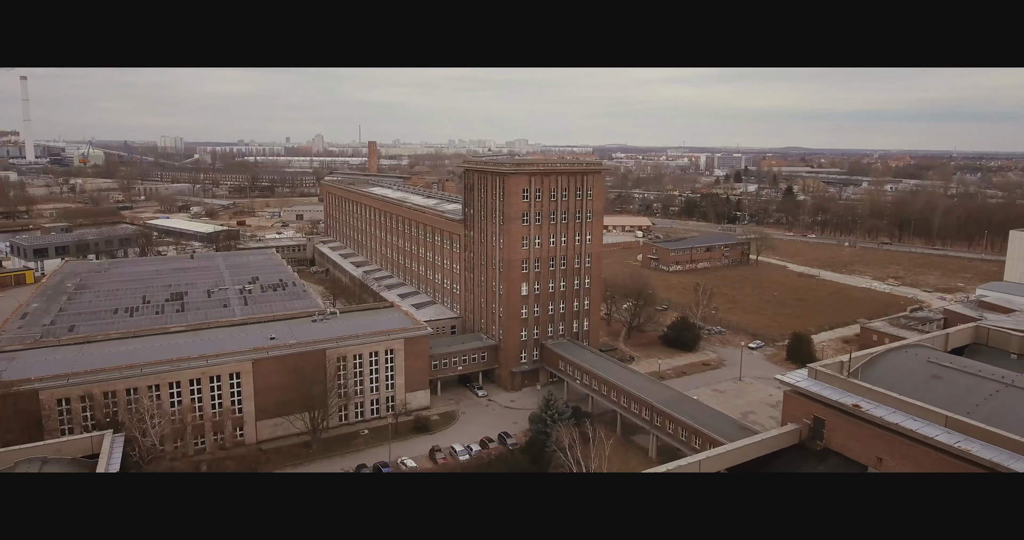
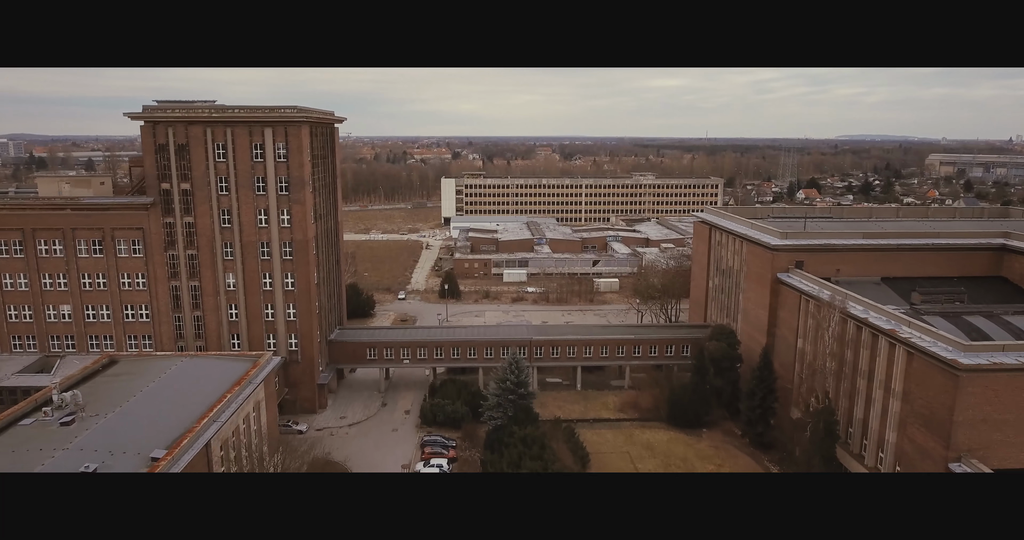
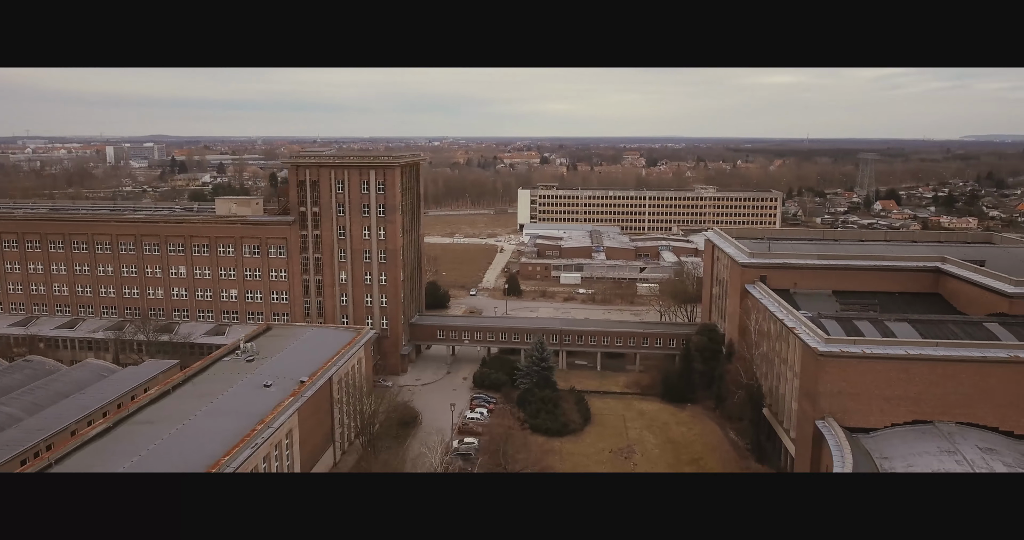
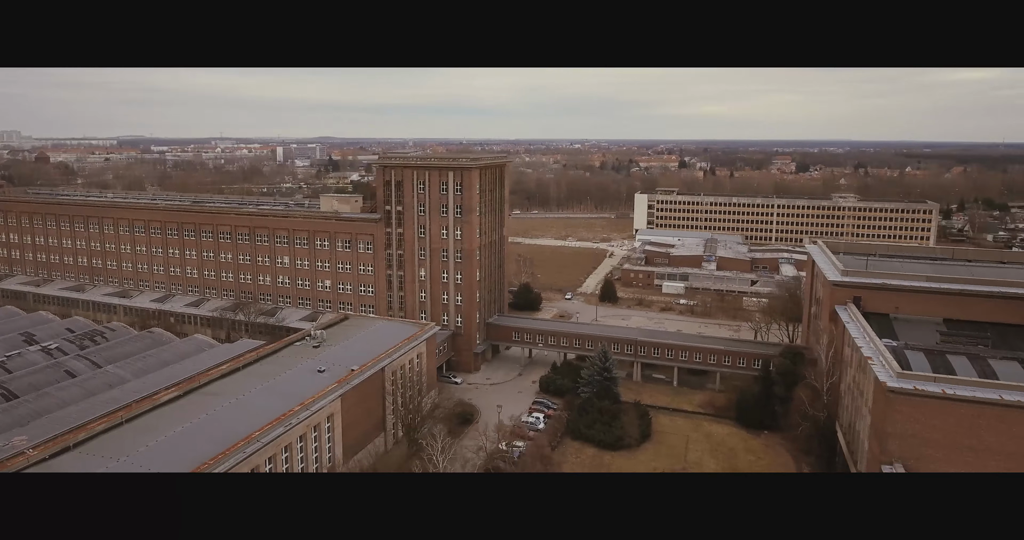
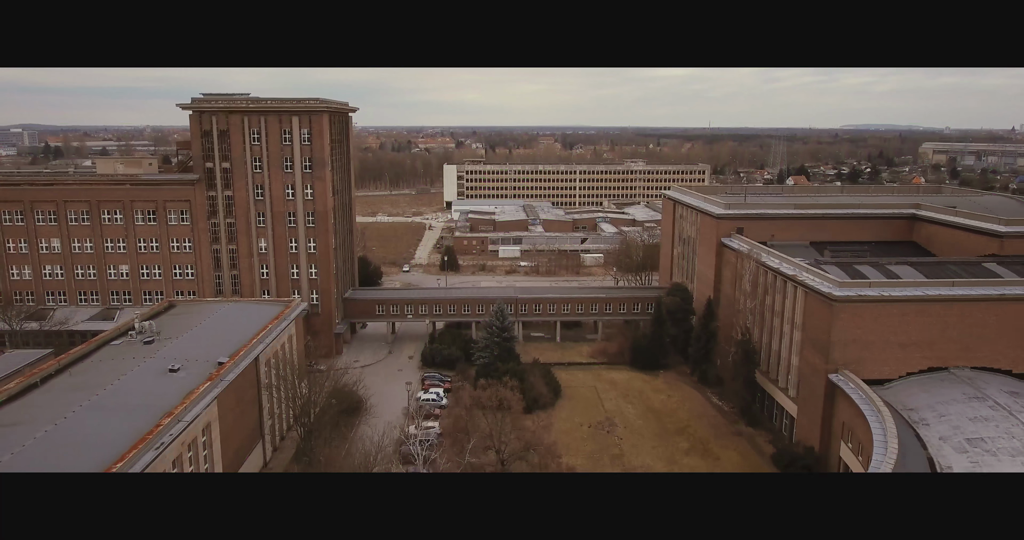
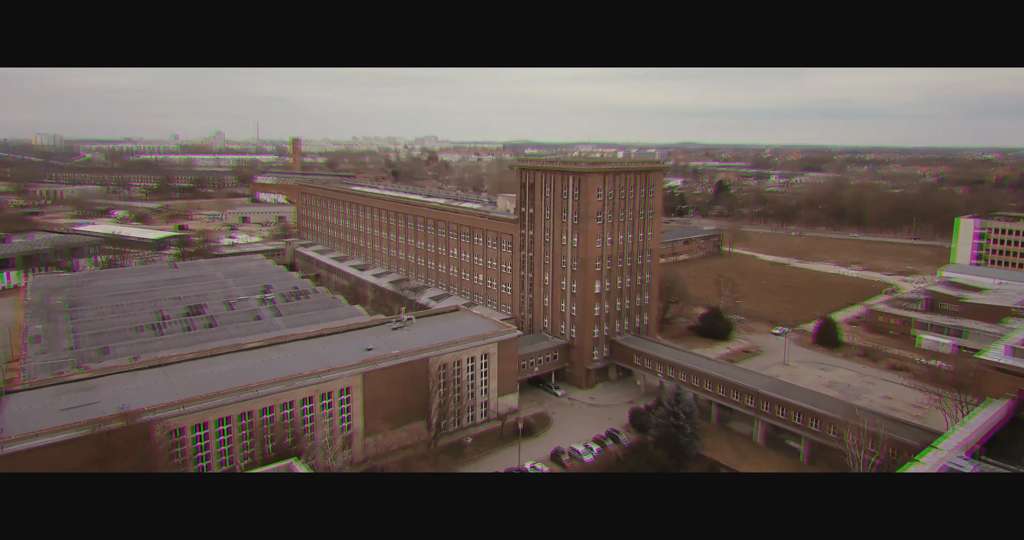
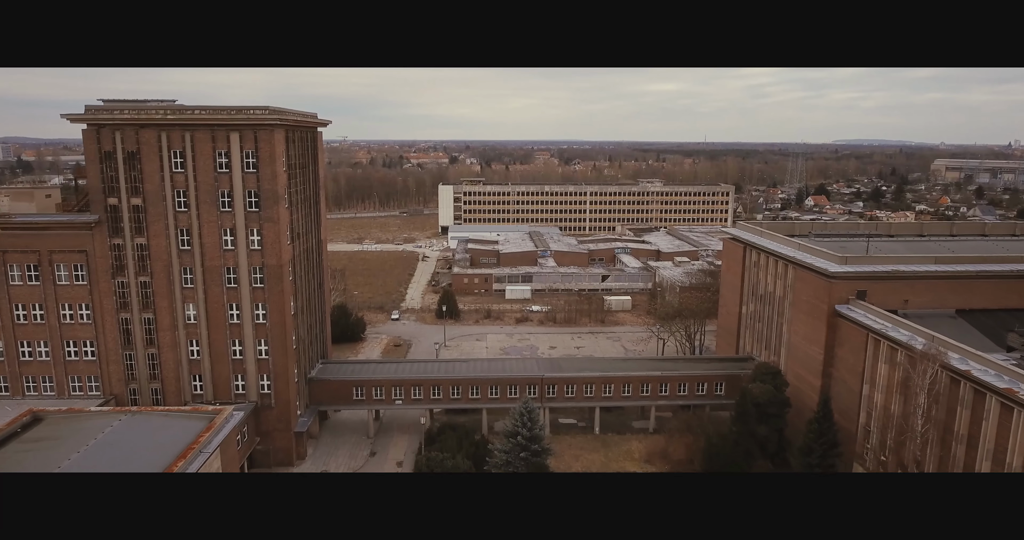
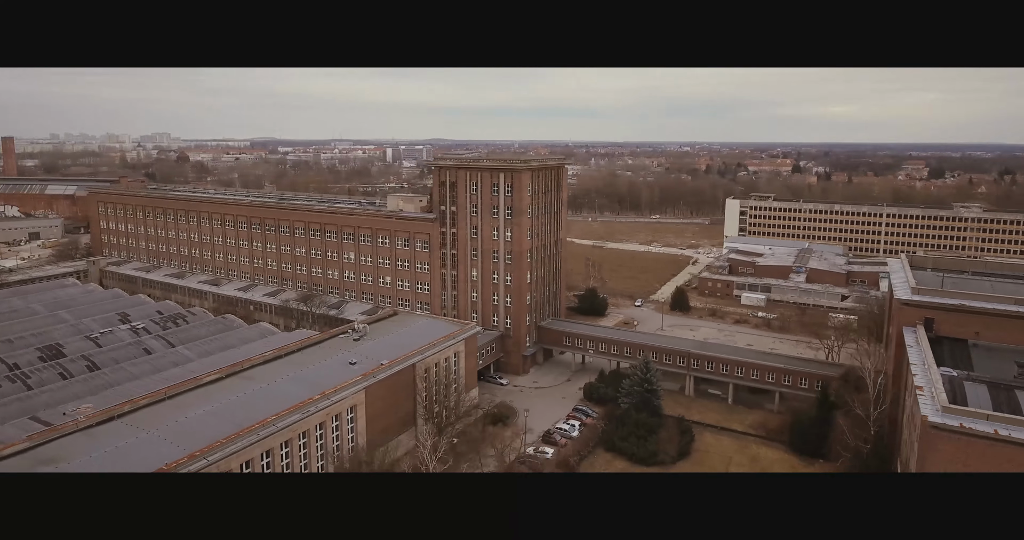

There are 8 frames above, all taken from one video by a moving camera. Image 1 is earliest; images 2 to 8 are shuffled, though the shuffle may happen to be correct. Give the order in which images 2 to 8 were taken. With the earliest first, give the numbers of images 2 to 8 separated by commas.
6, 8, 4, 3, 5, 2, 7
